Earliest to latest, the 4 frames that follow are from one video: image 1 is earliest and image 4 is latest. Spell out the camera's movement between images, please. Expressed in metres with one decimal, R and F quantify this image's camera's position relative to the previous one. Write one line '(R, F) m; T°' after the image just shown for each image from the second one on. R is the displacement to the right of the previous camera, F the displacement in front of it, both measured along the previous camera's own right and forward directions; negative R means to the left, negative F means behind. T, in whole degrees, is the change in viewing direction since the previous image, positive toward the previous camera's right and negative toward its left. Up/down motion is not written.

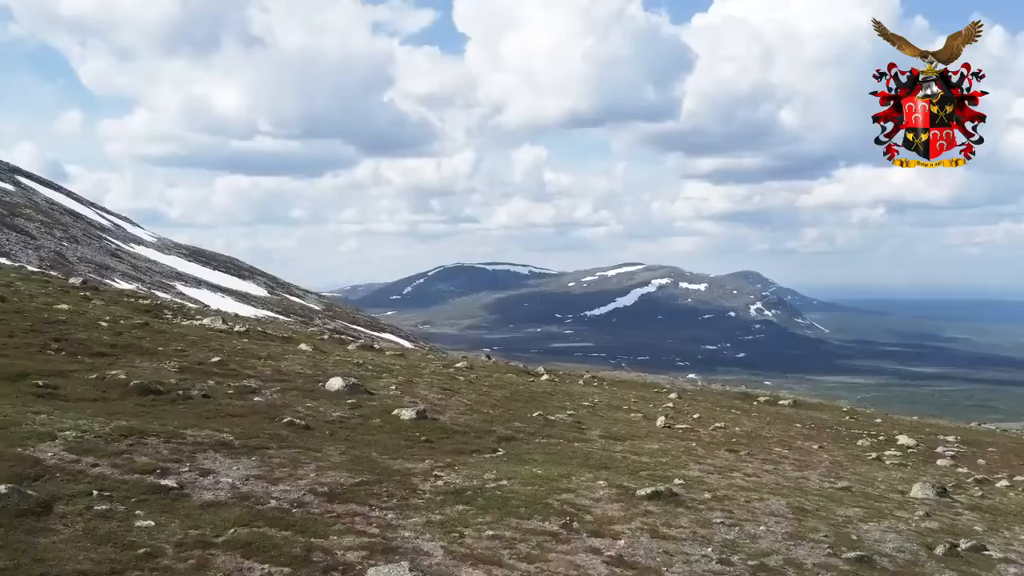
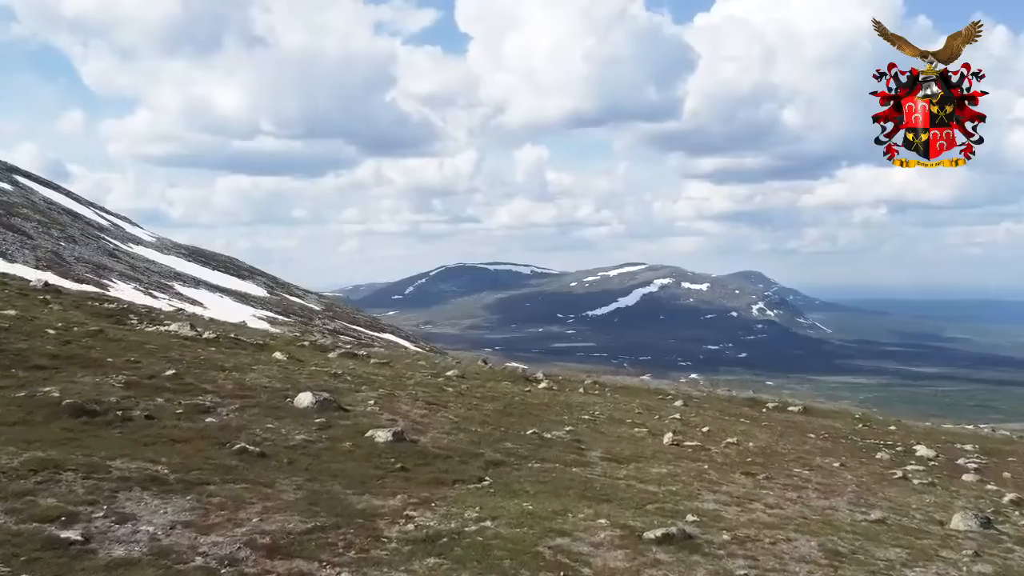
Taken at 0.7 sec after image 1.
(+0.2, +1.6) m; 0°
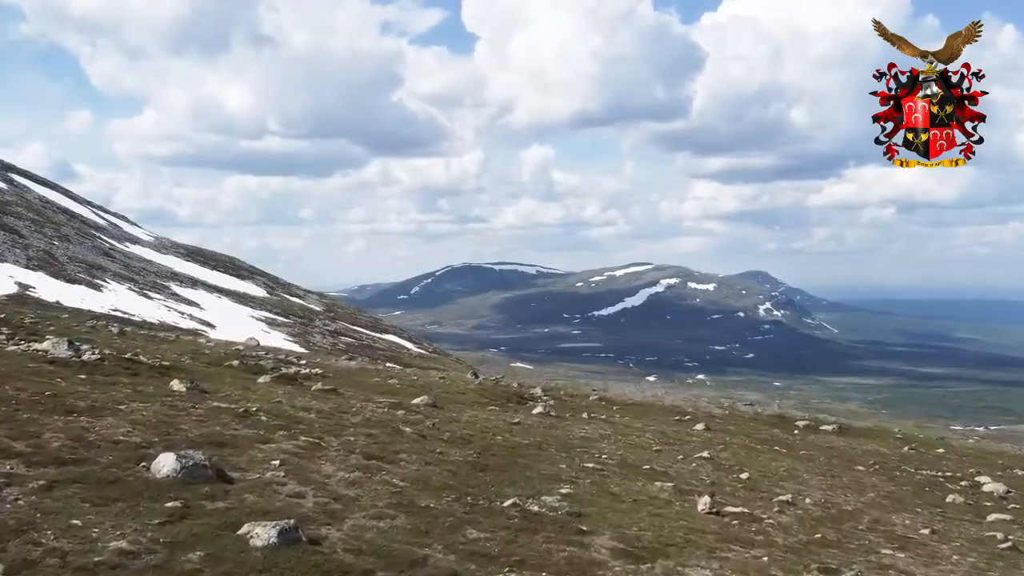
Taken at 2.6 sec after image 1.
(+0.6, +4.6) m; -1°
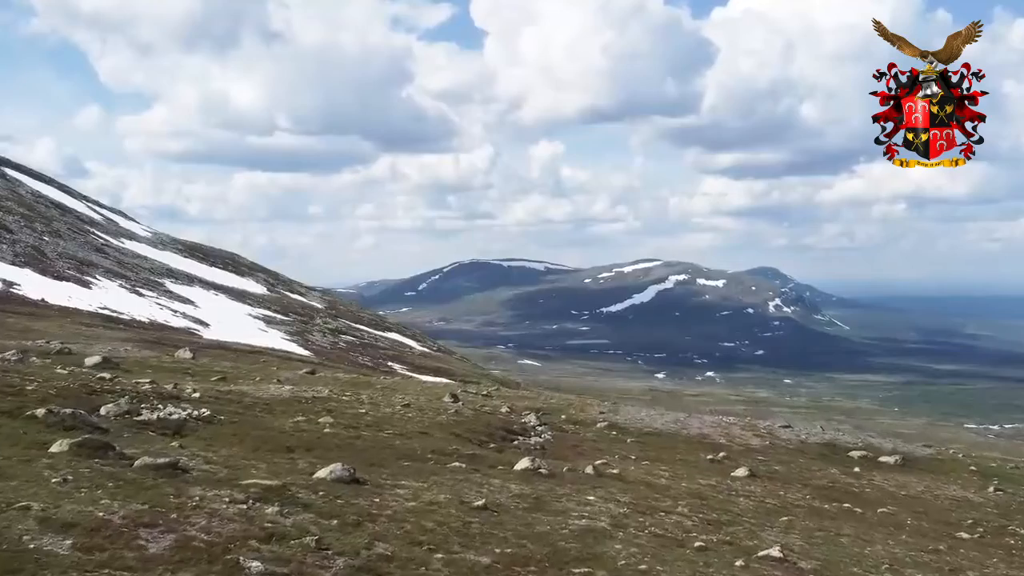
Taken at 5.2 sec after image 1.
(+0.8, +6.3) m; -1°
